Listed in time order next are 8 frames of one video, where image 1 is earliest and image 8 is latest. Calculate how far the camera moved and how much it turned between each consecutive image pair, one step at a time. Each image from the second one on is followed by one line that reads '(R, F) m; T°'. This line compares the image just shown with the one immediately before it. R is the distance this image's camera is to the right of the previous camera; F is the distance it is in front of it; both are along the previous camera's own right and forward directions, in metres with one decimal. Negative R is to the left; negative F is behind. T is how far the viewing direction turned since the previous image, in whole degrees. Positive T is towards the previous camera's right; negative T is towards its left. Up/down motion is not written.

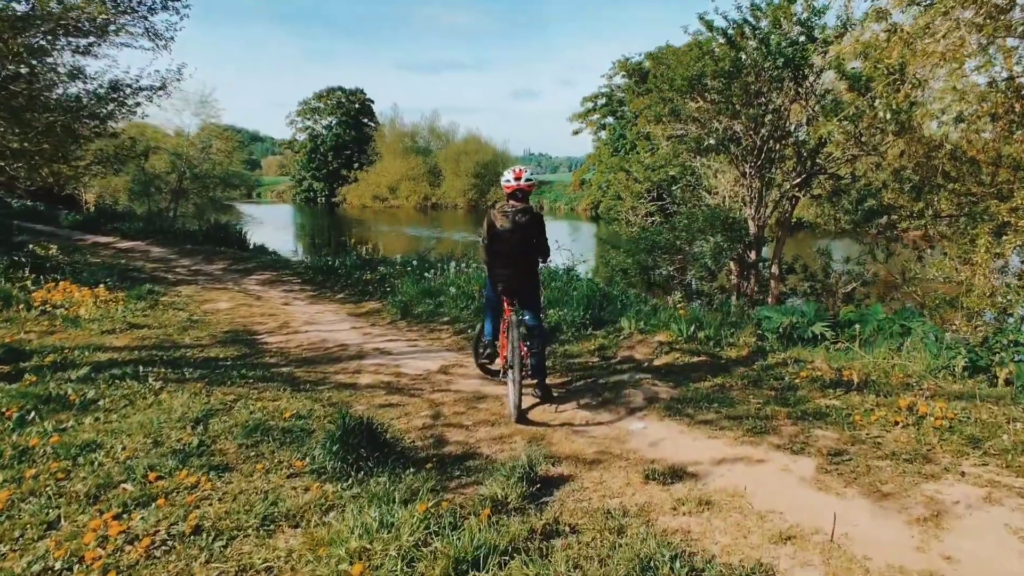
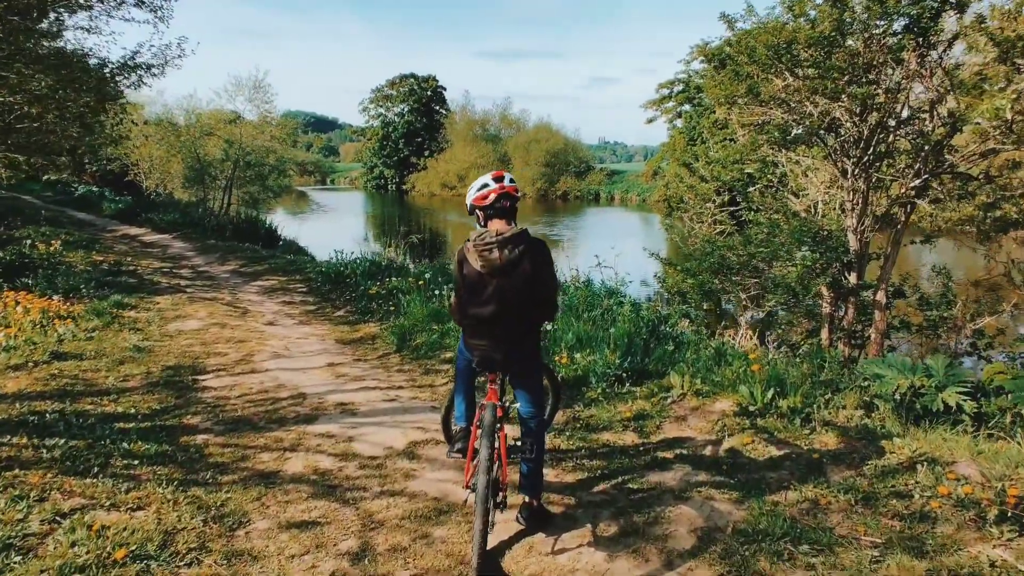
(+0.5, +2.0) m; -5°
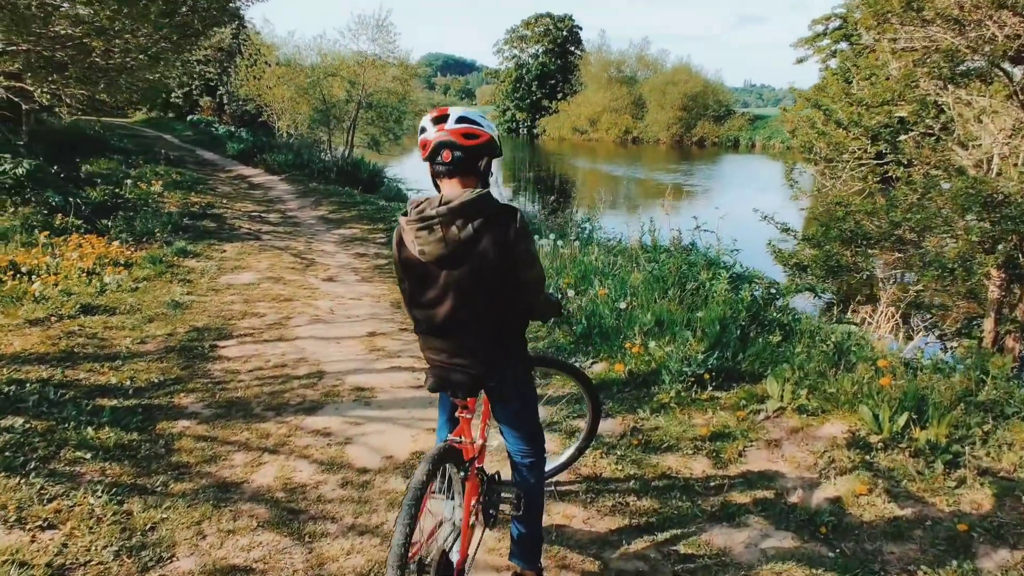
(+0.5, +1.2) m; -10°
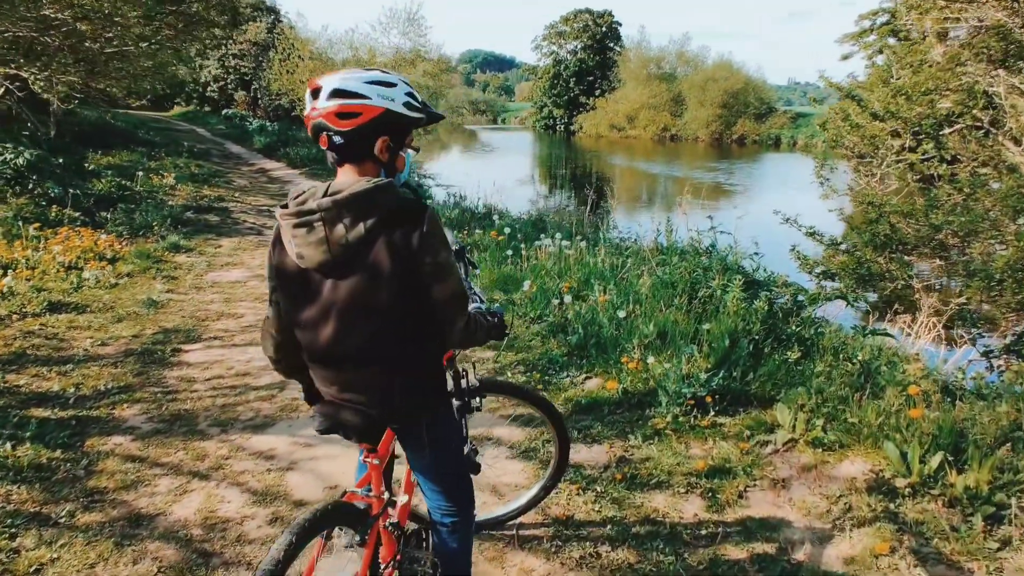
(+0.3, +0.5) m; -3°
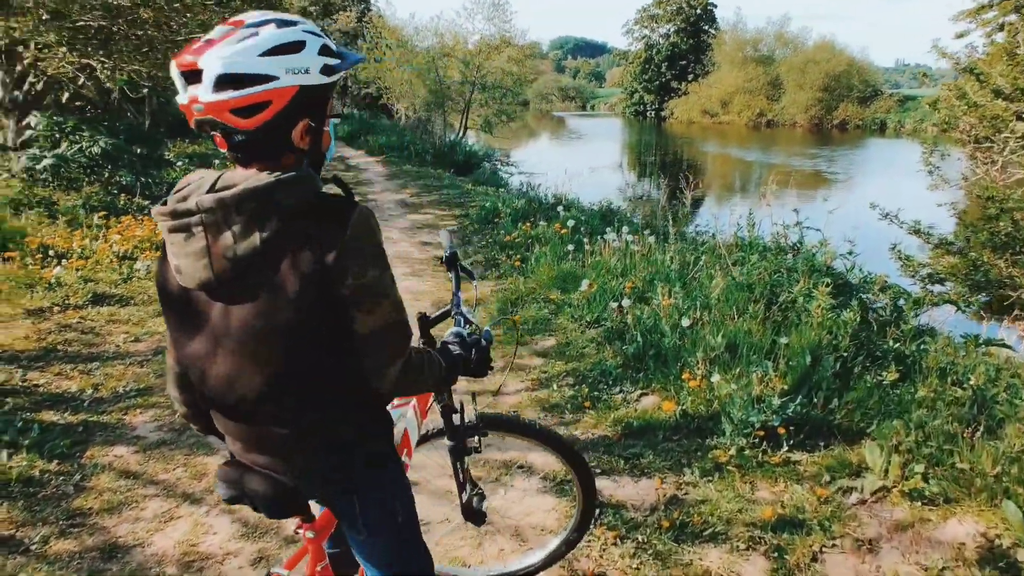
(+0.2, +0.5) m; -7°
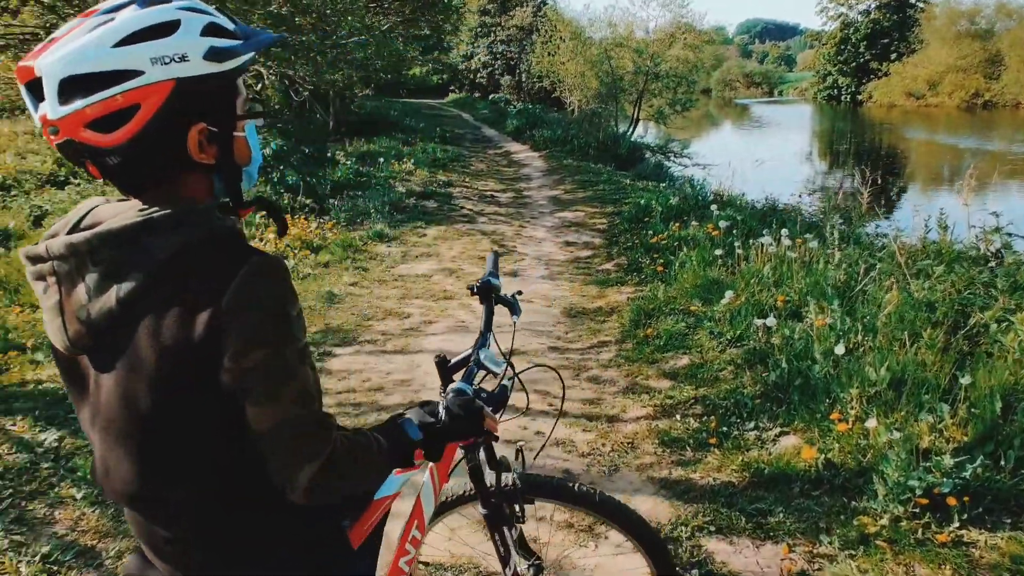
(+0.3, +0.4) m; -13°
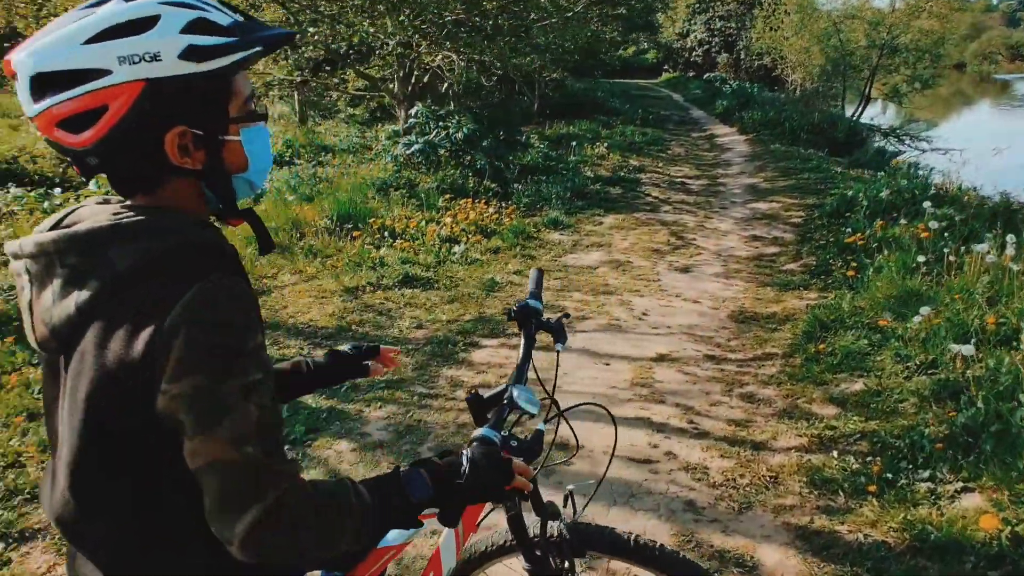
(+0.3, +0.3) m; -15°
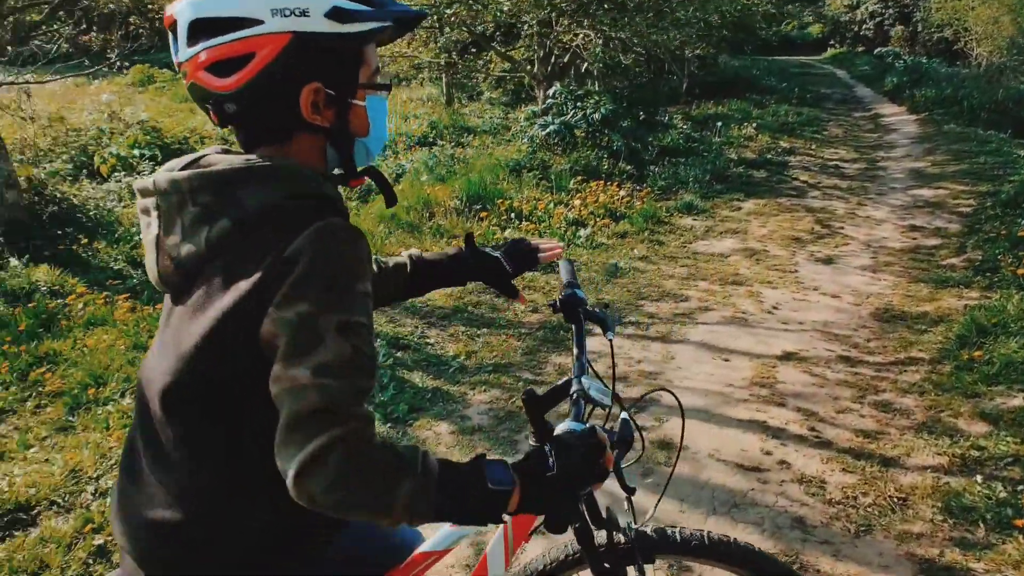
(+0.2, +0.1) m; -11°
